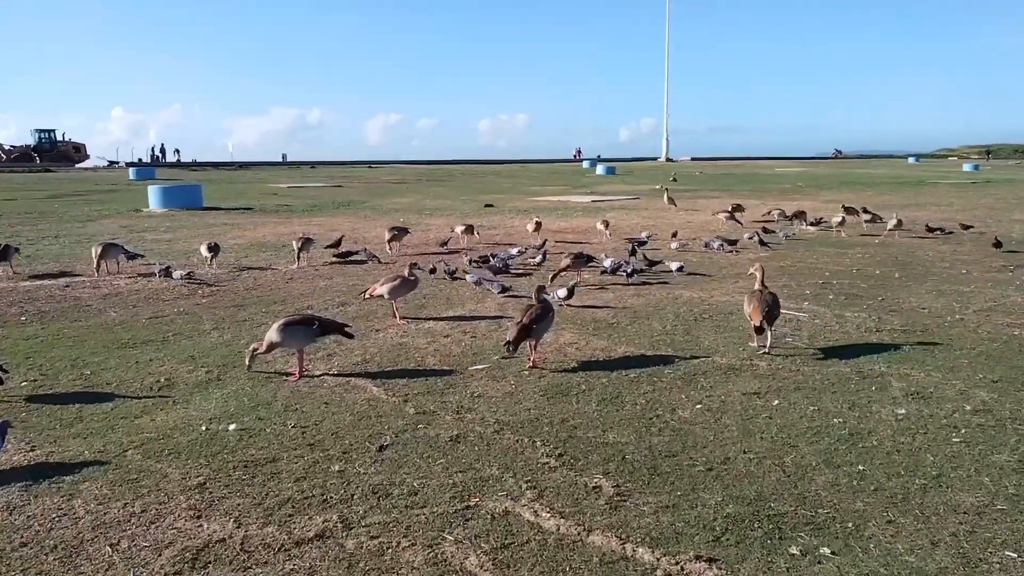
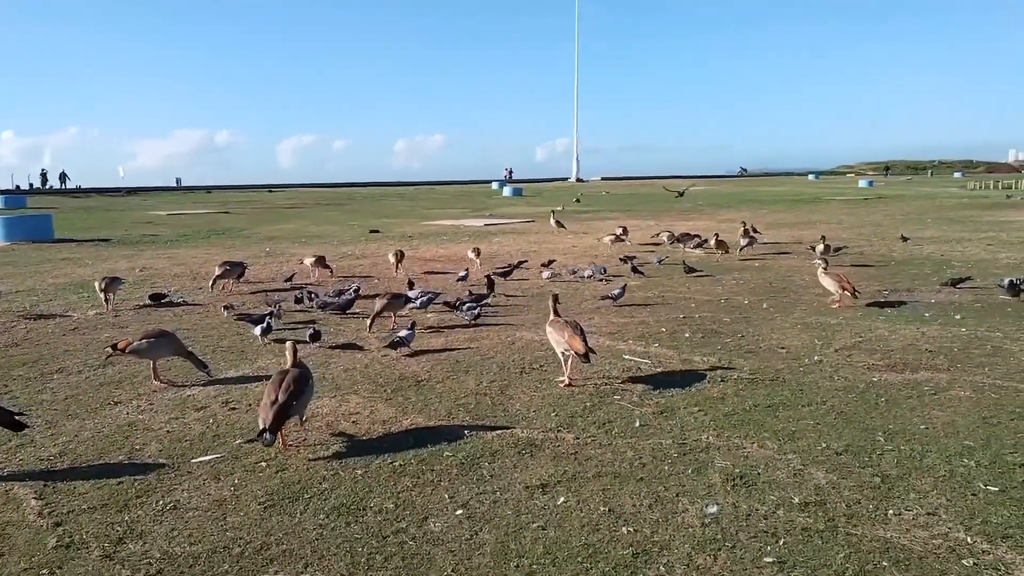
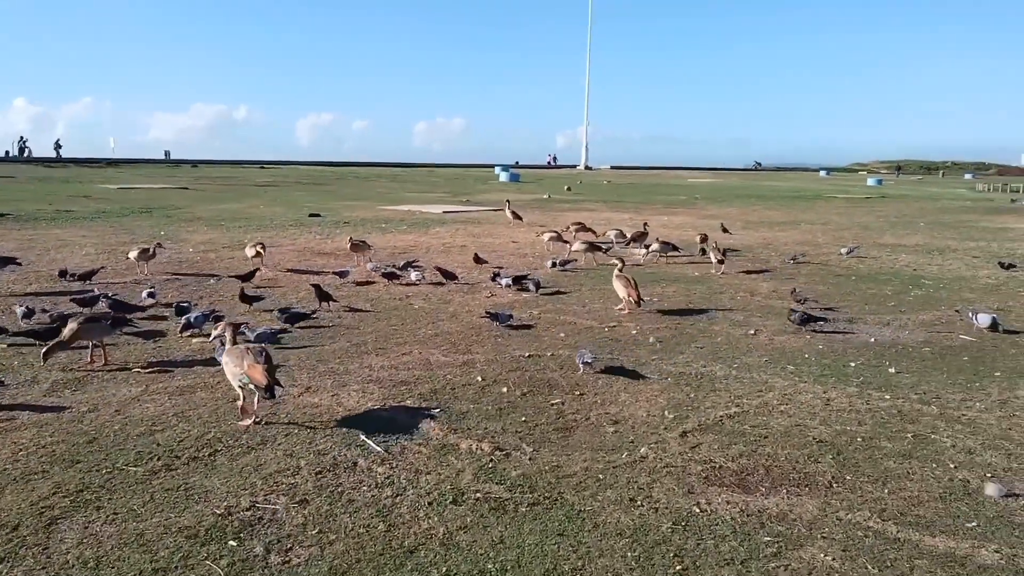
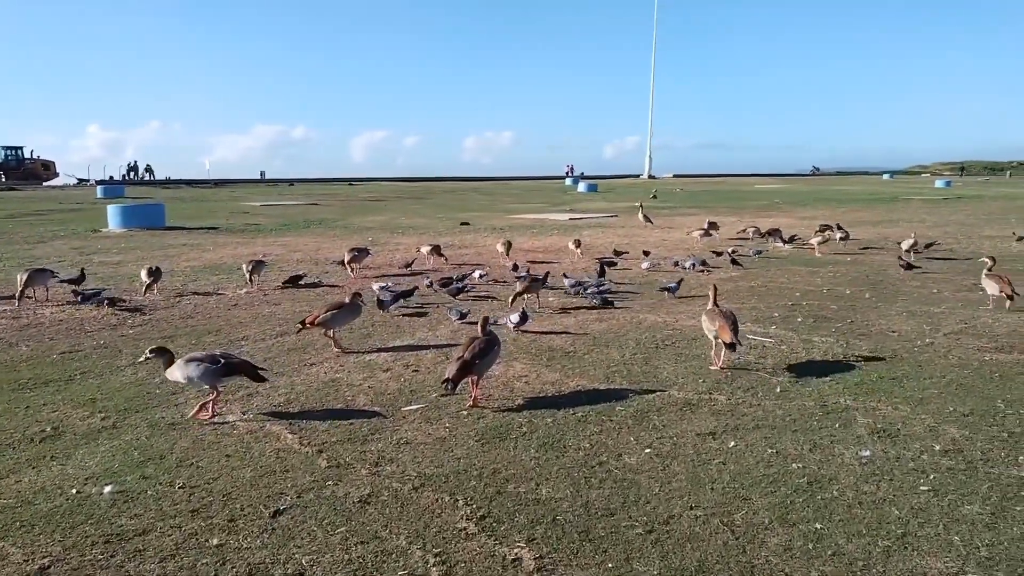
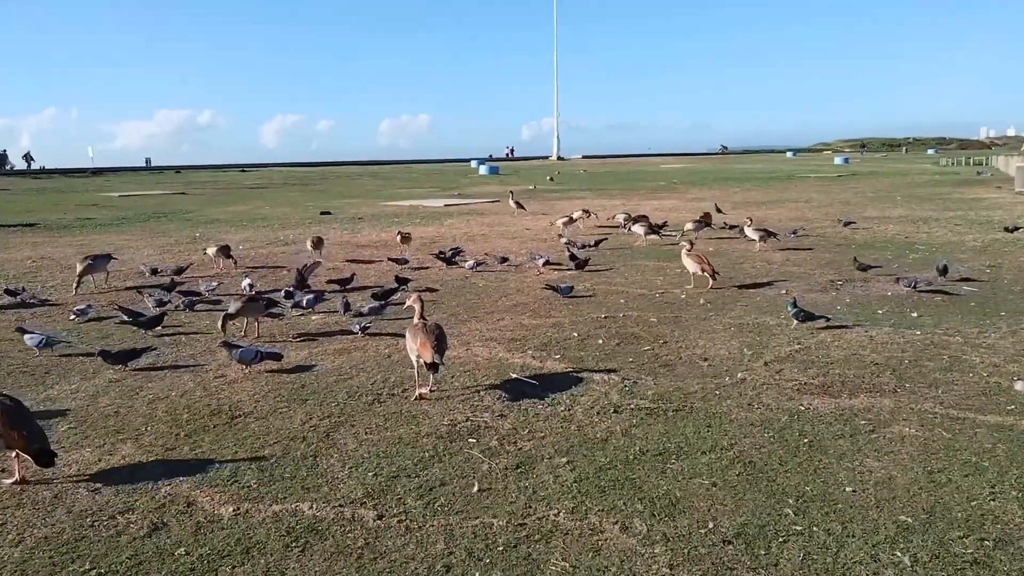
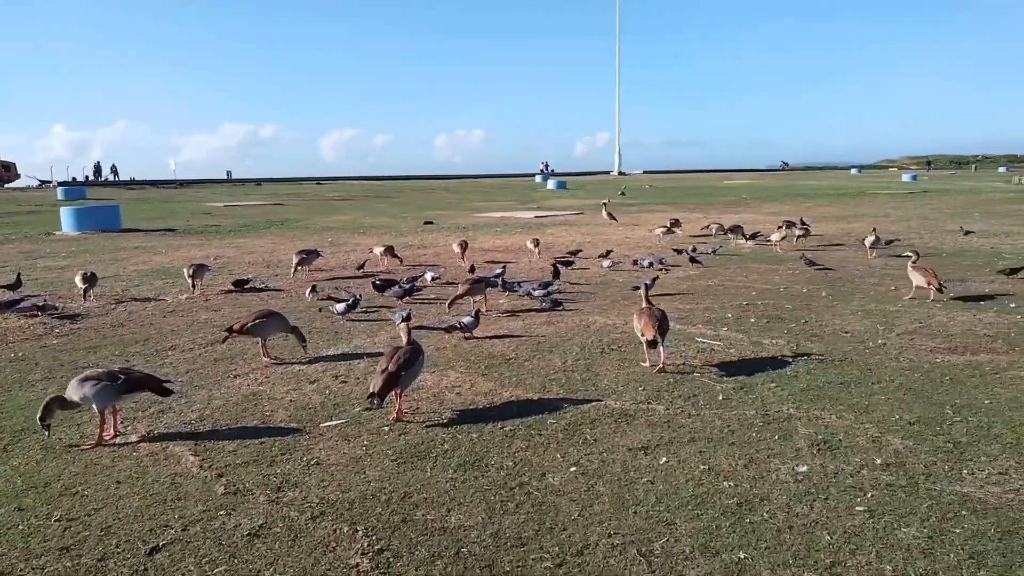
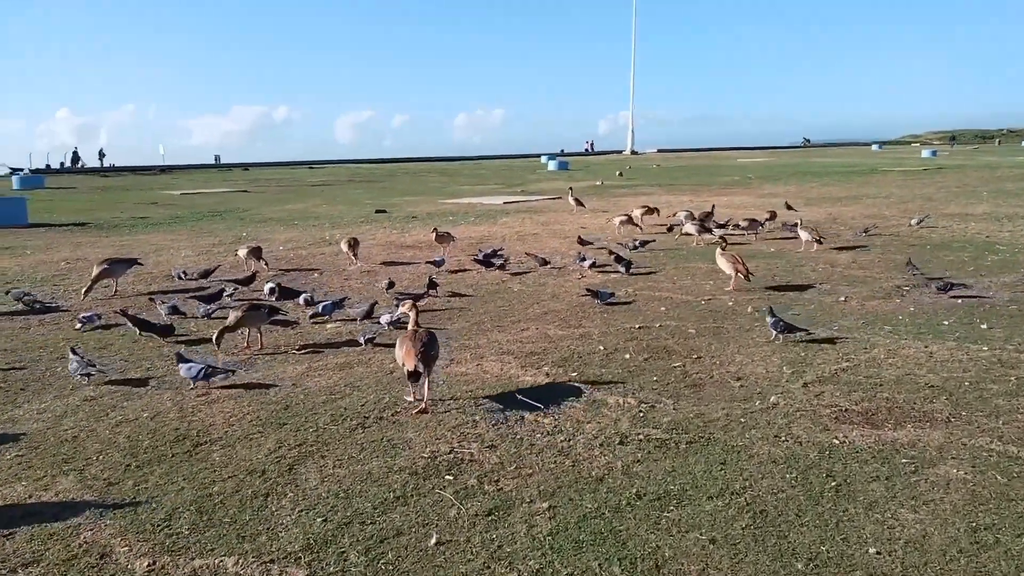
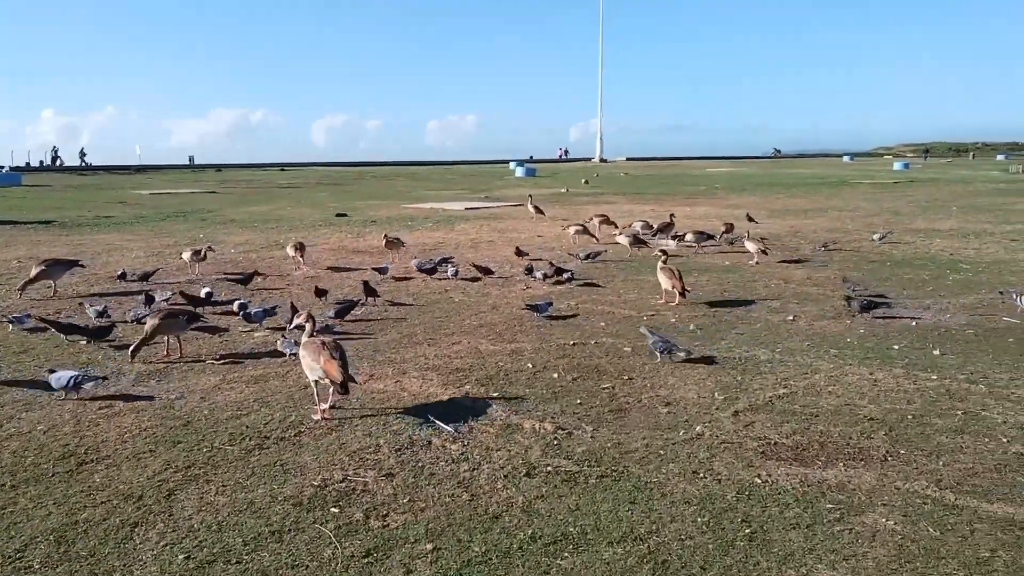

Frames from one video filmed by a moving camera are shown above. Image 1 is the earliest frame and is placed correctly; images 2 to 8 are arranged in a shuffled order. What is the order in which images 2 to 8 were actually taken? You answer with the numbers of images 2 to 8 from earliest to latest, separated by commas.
4, 6, 2, 5, 7, 8, 3
